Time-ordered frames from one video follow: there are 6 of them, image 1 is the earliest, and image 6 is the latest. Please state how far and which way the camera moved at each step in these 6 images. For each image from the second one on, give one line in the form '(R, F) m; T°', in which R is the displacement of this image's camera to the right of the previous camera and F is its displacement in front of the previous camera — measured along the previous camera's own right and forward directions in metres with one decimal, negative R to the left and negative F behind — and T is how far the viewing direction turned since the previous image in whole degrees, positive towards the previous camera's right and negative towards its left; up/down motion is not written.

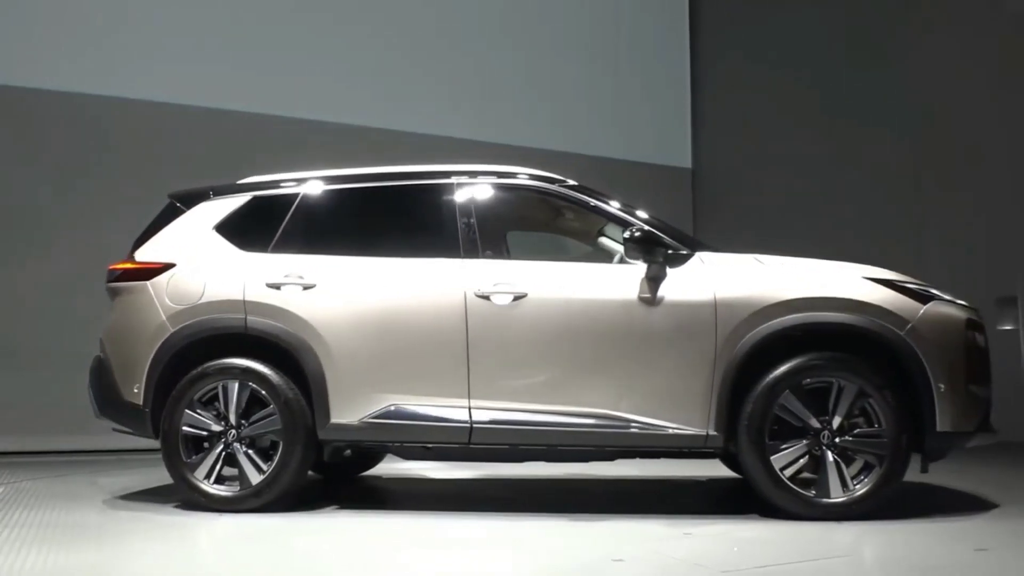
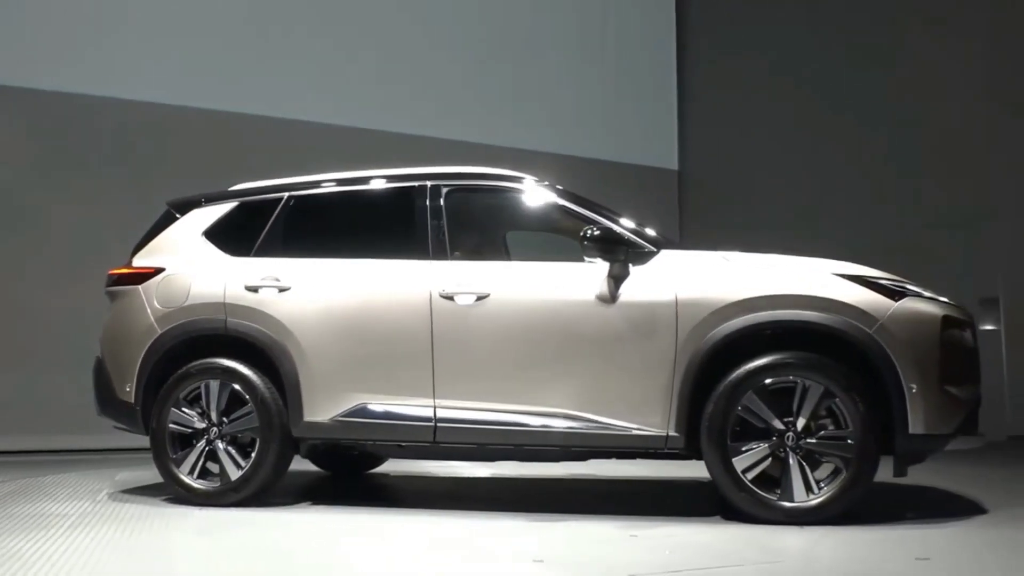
(+0.5, 0.0) m; -5°
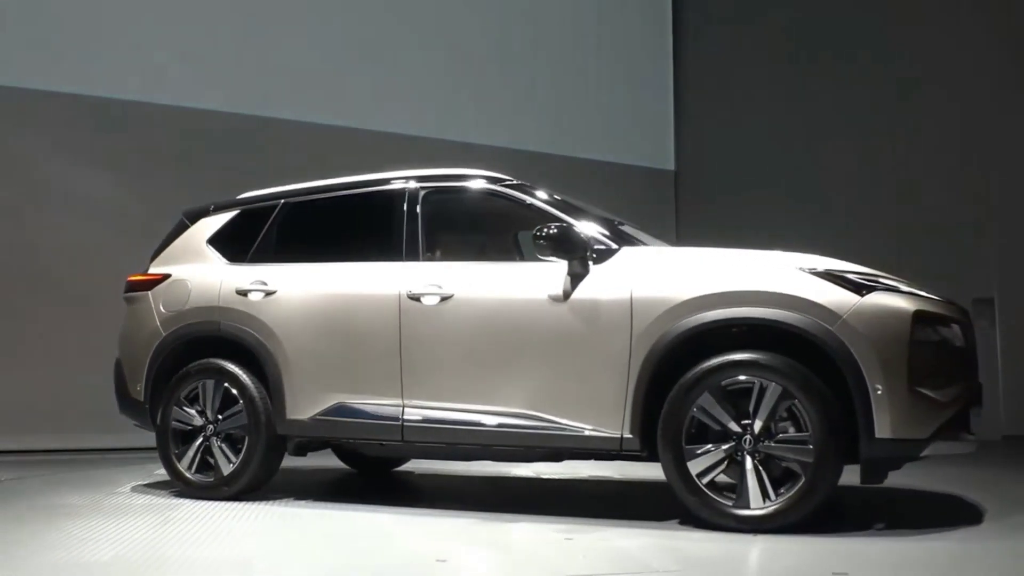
(+0.7, +0.1) m; -8°
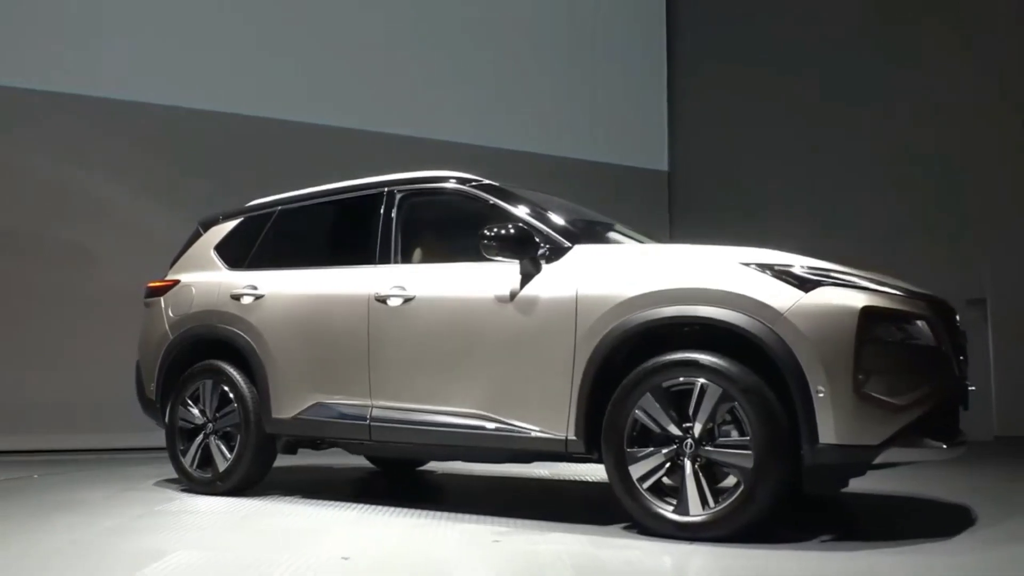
(+0.7, +0.1) m; -8°
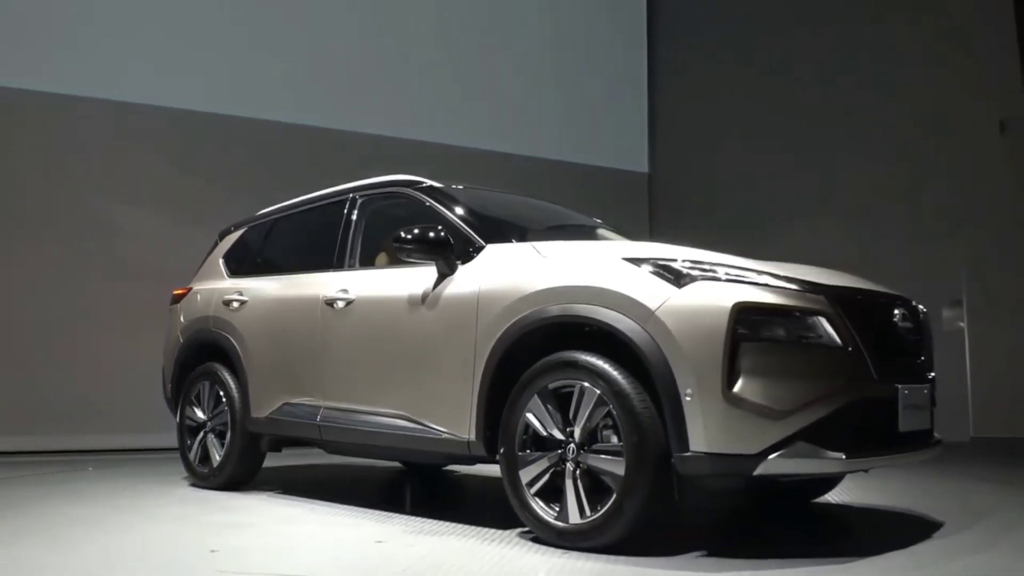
(+1.1, +0.2) m; -11°
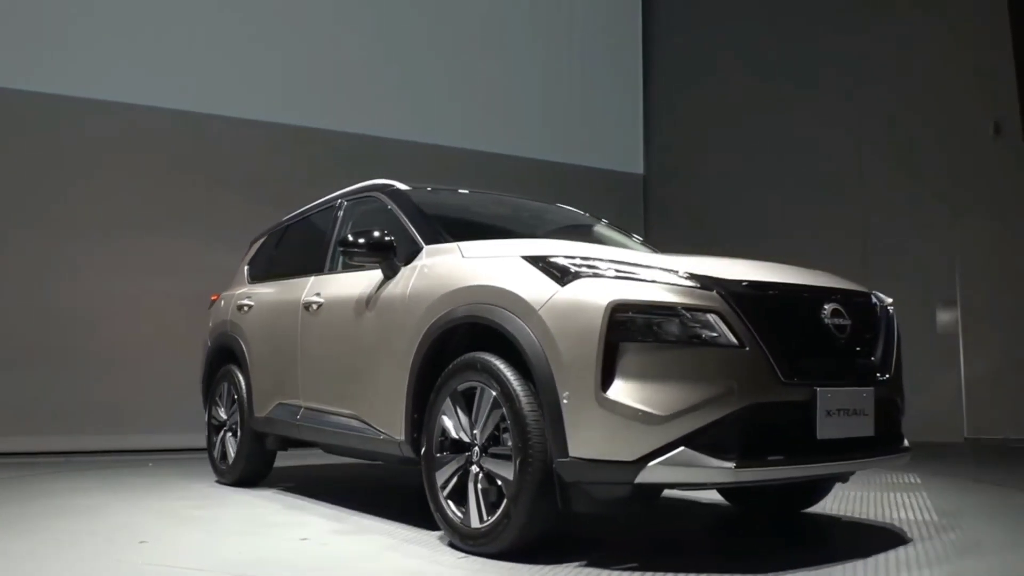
(+0.9, +0.1) m; -10°
